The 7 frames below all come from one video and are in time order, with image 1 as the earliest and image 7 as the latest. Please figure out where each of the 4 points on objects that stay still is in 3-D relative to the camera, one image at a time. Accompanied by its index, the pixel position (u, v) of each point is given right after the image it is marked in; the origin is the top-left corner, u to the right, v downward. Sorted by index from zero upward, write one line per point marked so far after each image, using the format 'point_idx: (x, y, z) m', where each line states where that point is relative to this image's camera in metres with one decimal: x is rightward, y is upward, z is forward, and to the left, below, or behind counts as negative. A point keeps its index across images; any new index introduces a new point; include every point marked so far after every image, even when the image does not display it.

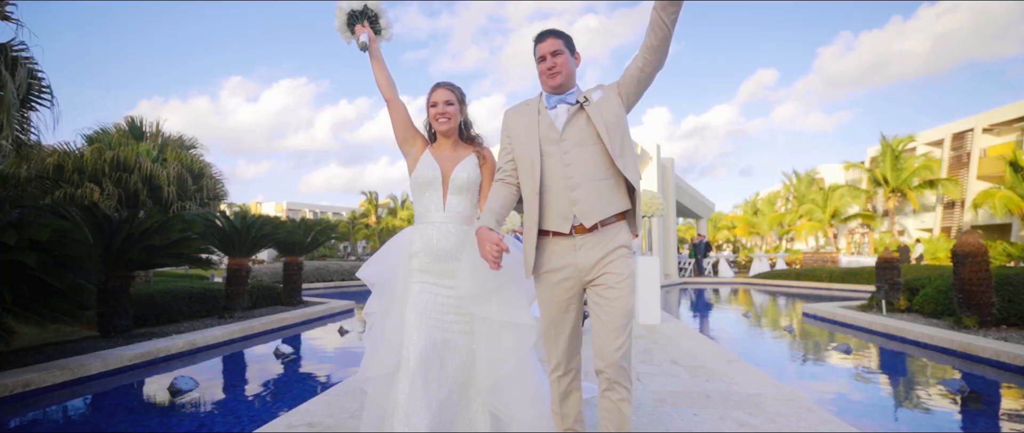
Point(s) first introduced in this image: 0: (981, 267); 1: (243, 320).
0: (+5.2, -0.6, +6.8) m
1: (-3.5, -1.4, +8.4) m
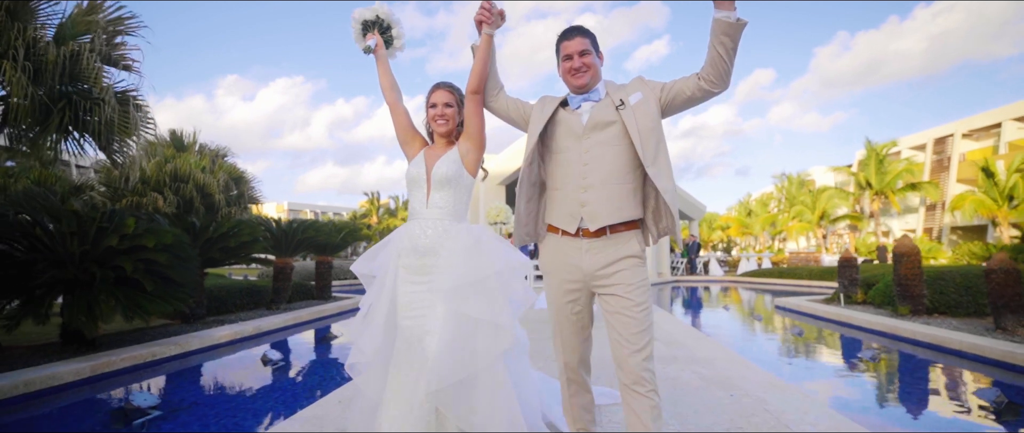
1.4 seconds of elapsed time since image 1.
0: (+5.3, -0.6, +7.9) m
1: (-3.4, -1.5, +9.5) m
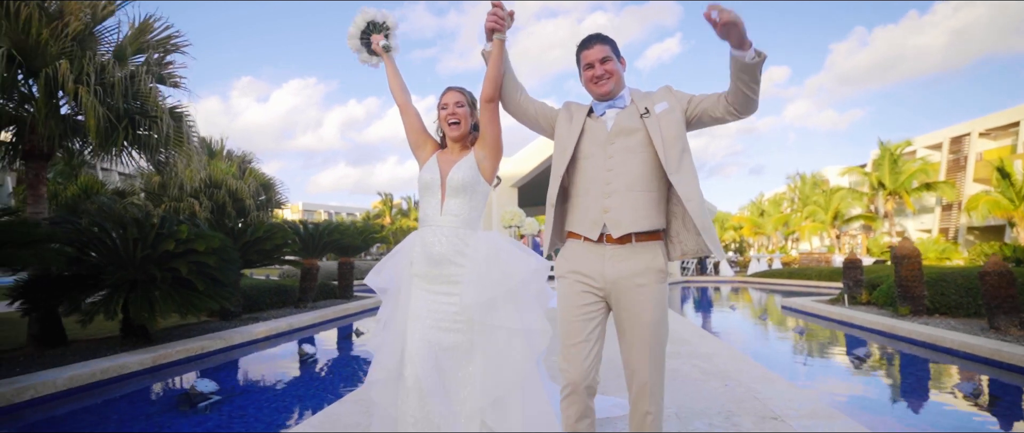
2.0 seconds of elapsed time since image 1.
0: (+5.5, -0.7, +8.2) m
1: (-3.2, -1.5, +9.9) m
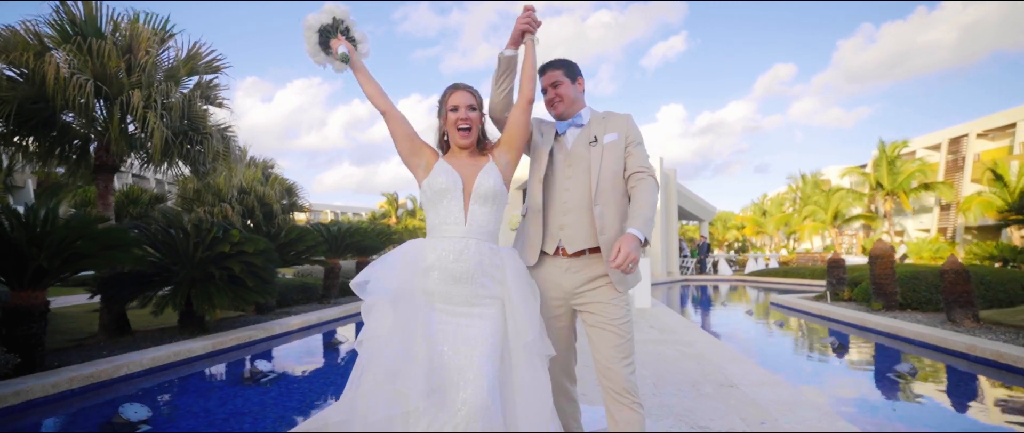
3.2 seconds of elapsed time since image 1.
0: (+5.6, -0.7, +8.9) m
1: (-3.1, -1.6, +10.7) m
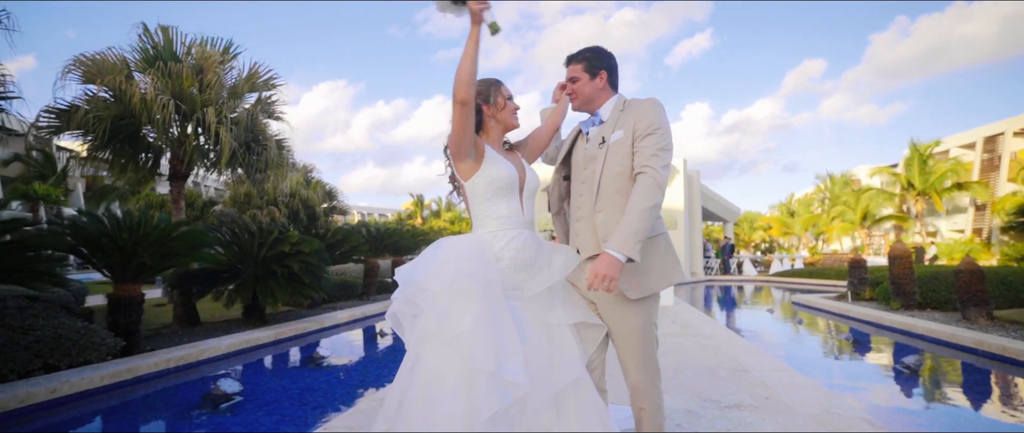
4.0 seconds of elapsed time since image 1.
0: (+6.0, -0.8, +9.1) m
1: (-2.6, -1.6, +11.3) m
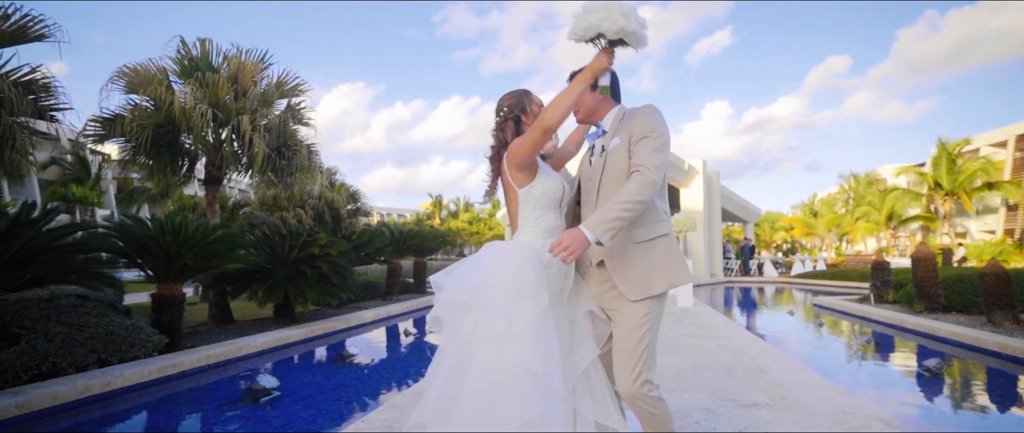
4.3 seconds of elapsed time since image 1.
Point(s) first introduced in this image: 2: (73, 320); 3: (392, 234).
0: (+6.3, -0.8, +9.1) m
1: (-2.2, -1.6, +11.5) m
2: (-4.1, -1.0, +5.6) m
3: (-2.5, -0.4, +12.6) m
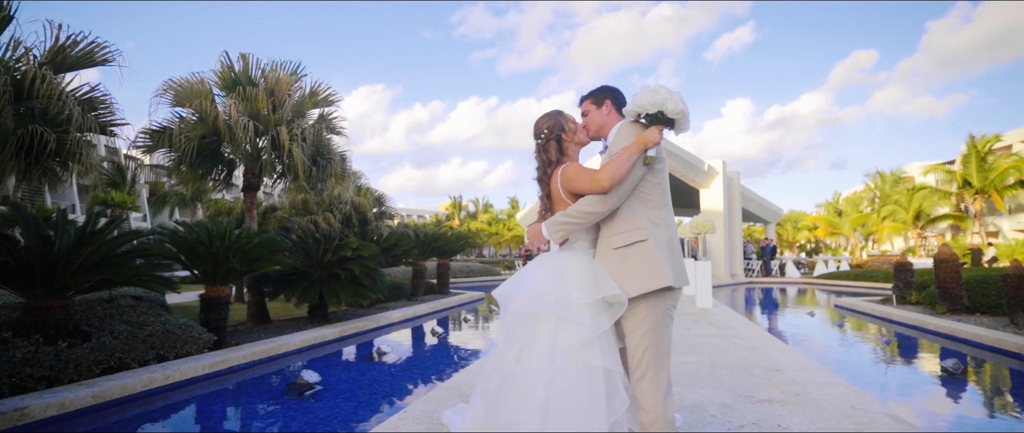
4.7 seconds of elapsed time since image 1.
0: (+6.7, -0.8, +9.1) m
1: (-1.7, -1.7, +11.8) m
2: (-3.9, -1.0, +6.0) m
3: (-2.0, -0.4, +12.9) m
